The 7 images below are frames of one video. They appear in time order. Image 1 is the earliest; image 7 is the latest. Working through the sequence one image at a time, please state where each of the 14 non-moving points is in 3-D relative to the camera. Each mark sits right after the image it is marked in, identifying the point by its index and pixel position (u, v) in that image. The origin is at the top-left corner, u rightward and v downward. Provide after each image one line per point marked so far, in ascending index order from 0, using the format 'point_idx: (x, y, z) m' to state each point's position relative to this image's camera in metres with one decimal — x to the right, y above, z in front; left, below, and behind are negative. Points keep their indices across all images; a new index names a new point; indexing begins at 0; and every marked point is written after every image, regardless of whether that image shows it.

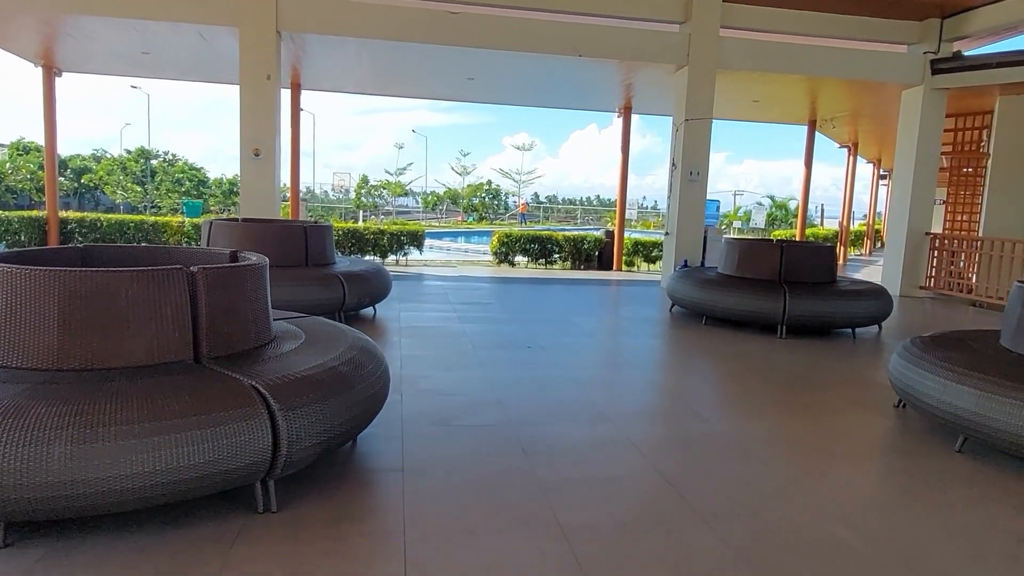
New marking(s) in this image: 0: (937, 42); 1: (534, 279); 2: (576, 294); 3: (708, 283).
0: (+4.6, +2.7, +7.4) m
1: (+0.2, +0.1, +8.1) m
2: (+0.6, -0.1, +7.2) m
3: (+1.5, 0.0, +5.3) m
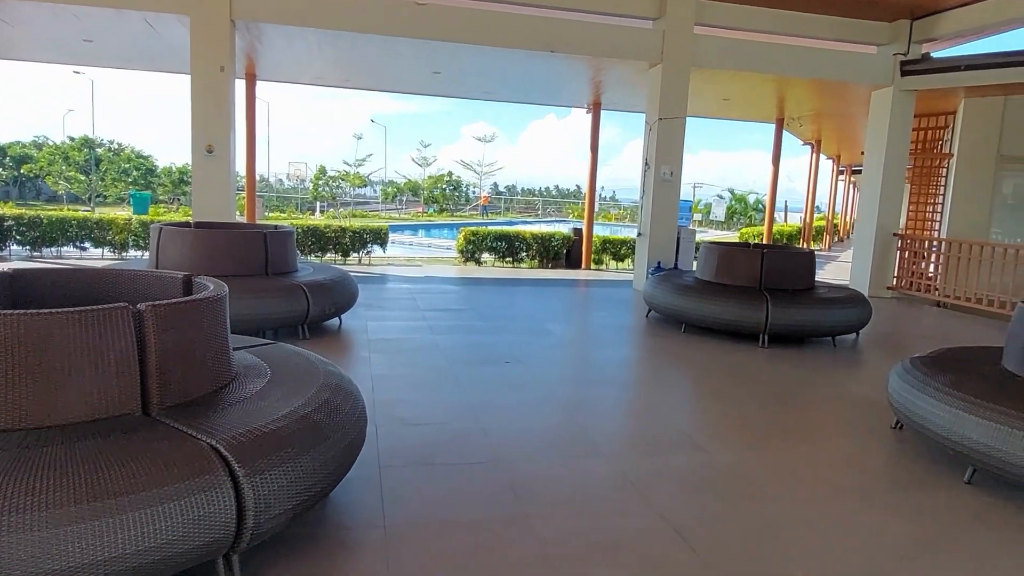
0: (+4.3, +2.7, +7.4) m
1: (-0.1, +0.1, +7.9) m
2: (+0.3, -0.1, +7.0) m
3: (+1.3, 0.0, +5.1) m
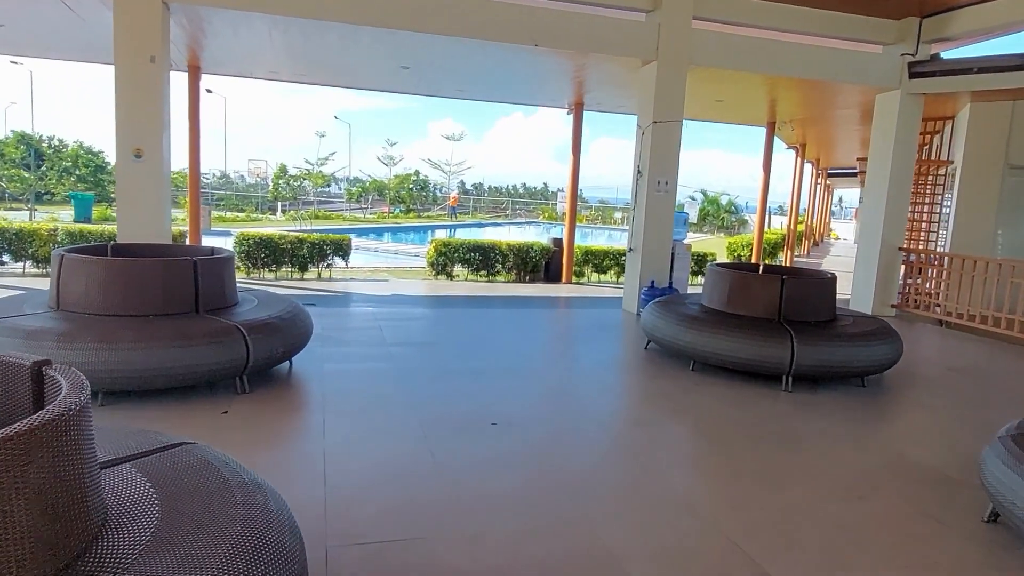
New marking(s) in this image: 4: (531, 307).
0: (+4.1, +2.5, +6.9) m
1: (-0.4, -0.1, +7.1) m
2: (+0.1, -0.3, +6.3) m
3: (+1.2, -0.2, +4.5) m
4: (+0.2, -0.2, +6.9) m
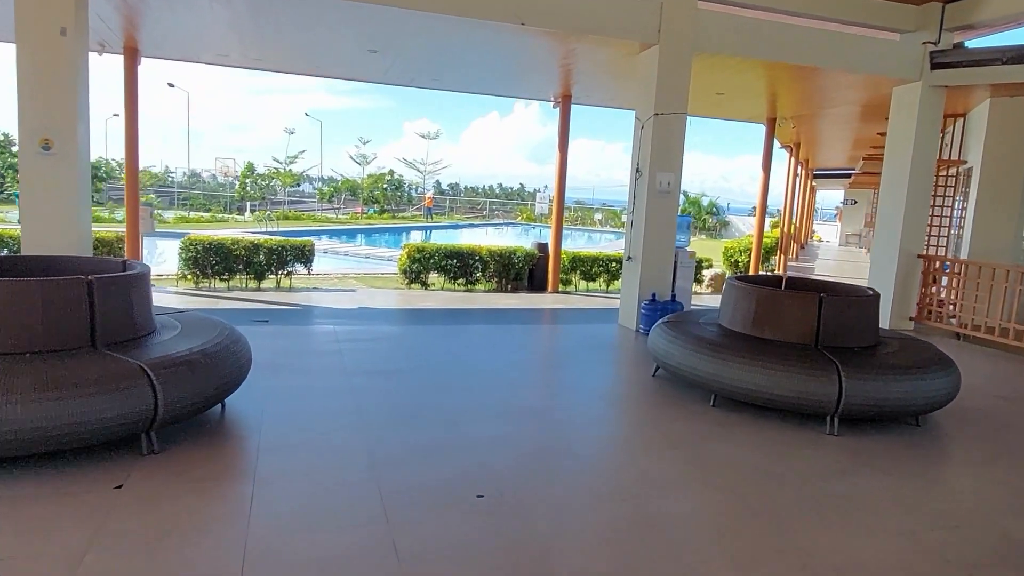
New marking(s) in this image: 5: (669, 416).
0: (+3.9, +2.4, +6.3) m
1: (-0.5, -0.2, +6.4) m
2: (0.0, -0.4, +5.5) m
3: (+1.1, -0.3, +3.8) m
4: (0.0, -0.3, +6.1) m
5: (+0.8, -0.7, +3.7) m
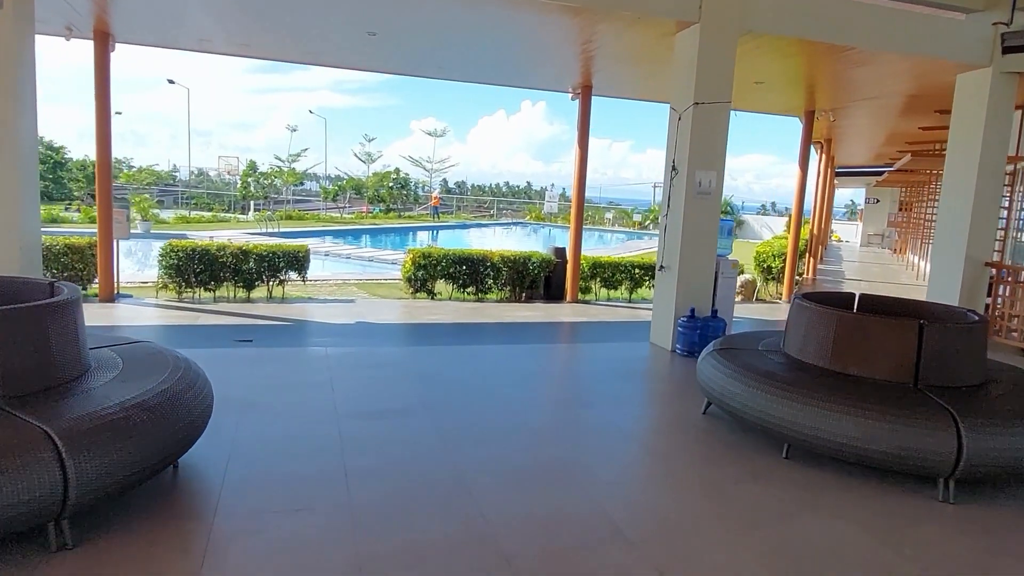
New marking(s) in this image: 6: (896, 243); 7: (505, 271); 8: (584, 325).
0: (+4.0, +2.3, +5.6) m
1: (-0.4, -0.3, +5.7) m
2: (+0.1, -0.5, +4.8) m
3: (+1.2, -0.4, +3.1) m
4: (+0.2, -0.4, +5.4) m
5: (+0.9, -0.8, +3.0) m
6: (+10.7, +1.2, +19.2) m
7: (-0.1, +0.2, +7.3) m
8: (+0.7, -0.3, +6.1) m
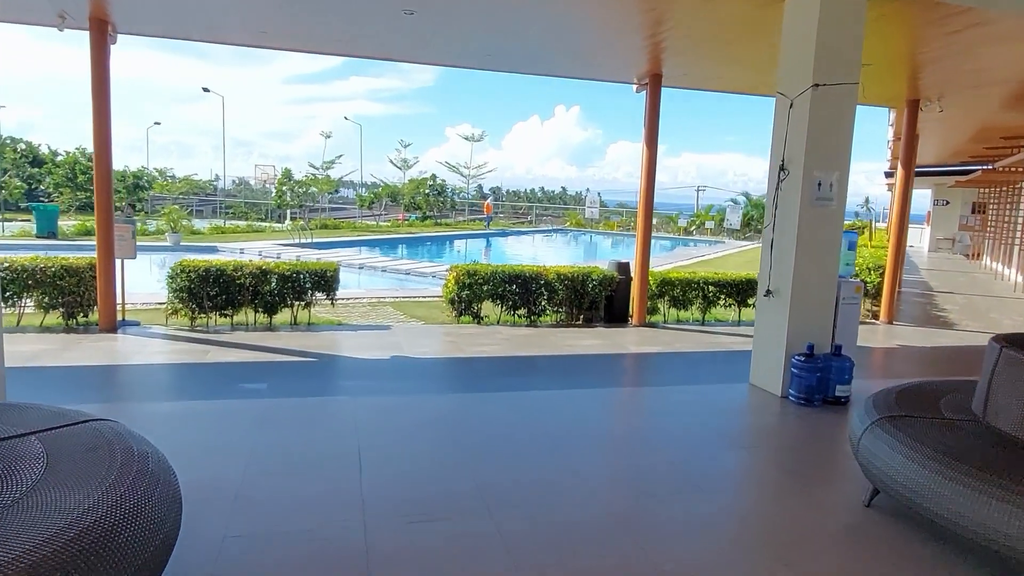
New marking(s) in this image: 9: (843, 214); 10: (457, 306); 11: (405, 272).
0: (+4.4, +2.1, +4.5) m
1: (0.0, -0.5, +4.8) m
2: (+0.5, -0.7, +3.9) m
3: (+1.5, -0.6, +2.1) m
4: (+0.6, -0.6, +4.5) m
5: (+1.2, -1.0, +2.0) m
6: (+11.8, +1.0, +17.7) m
7: (+0.4, 0.0, +6.4) m
8: (+1.1, -0.5, +5.2) m
9: (+1.9, +0.4, +3.9) m
10: (-0.5, -0.2, +6.4) m
11: (-1.8, +0.3, +11.4) m
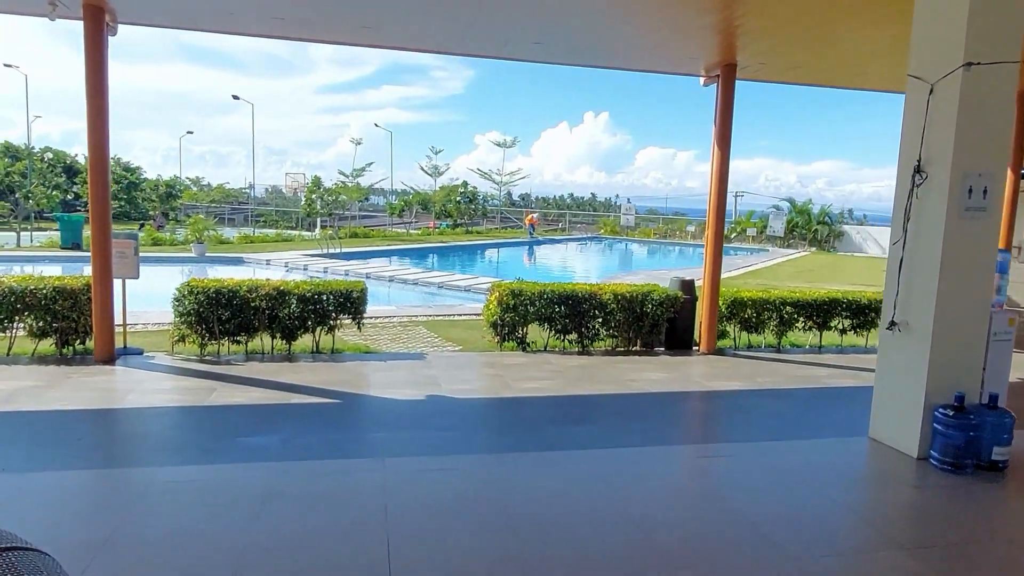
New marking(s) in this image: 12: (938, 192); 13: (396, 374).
0: (+4.8, +1.9, +3.5) m
1: (+0.4, -0.7, +4.0) m
2: (+0.8, -0.8, +3.1) m
3: (+1.8, -0.7, +1.2) m
4: (+0.9, -0.7, +3.7) m
5: (+1.5, -1.1, +1.2) m
6: (+12.7, +0.7, +16.5) m
7: (+0.8, -0.2, +5.6) m
8: (+1.5, -0.7, +4.3) m
9: (+2.2, +0.3, +3.1) m
10: (-0.1, -0.3, +5.6) m
11: (-1.2, 0.0, +10.7) m
12: (+1.9, +0.4, +3.1) m
13: (-0.8, -0.6, +4.5) m
